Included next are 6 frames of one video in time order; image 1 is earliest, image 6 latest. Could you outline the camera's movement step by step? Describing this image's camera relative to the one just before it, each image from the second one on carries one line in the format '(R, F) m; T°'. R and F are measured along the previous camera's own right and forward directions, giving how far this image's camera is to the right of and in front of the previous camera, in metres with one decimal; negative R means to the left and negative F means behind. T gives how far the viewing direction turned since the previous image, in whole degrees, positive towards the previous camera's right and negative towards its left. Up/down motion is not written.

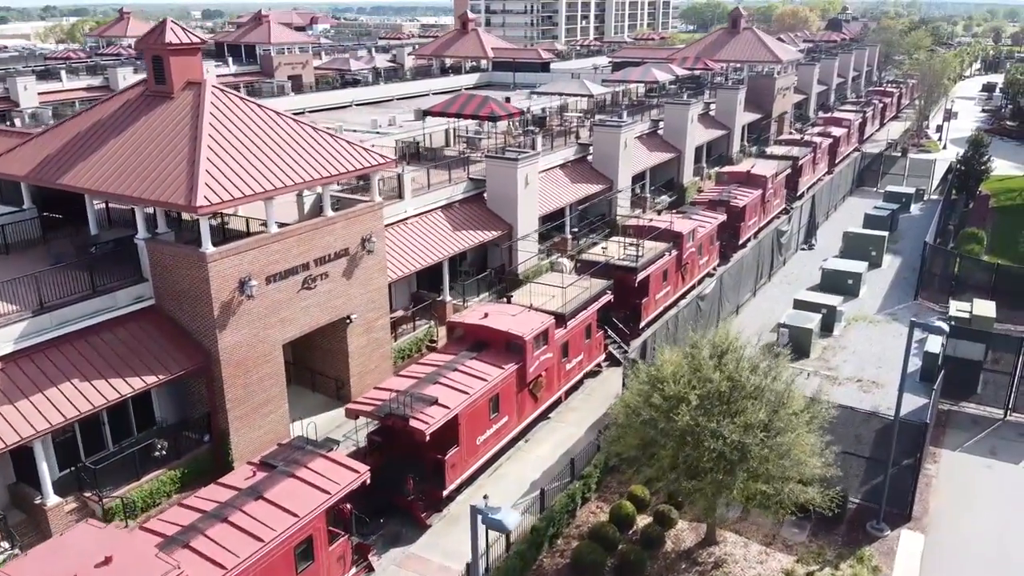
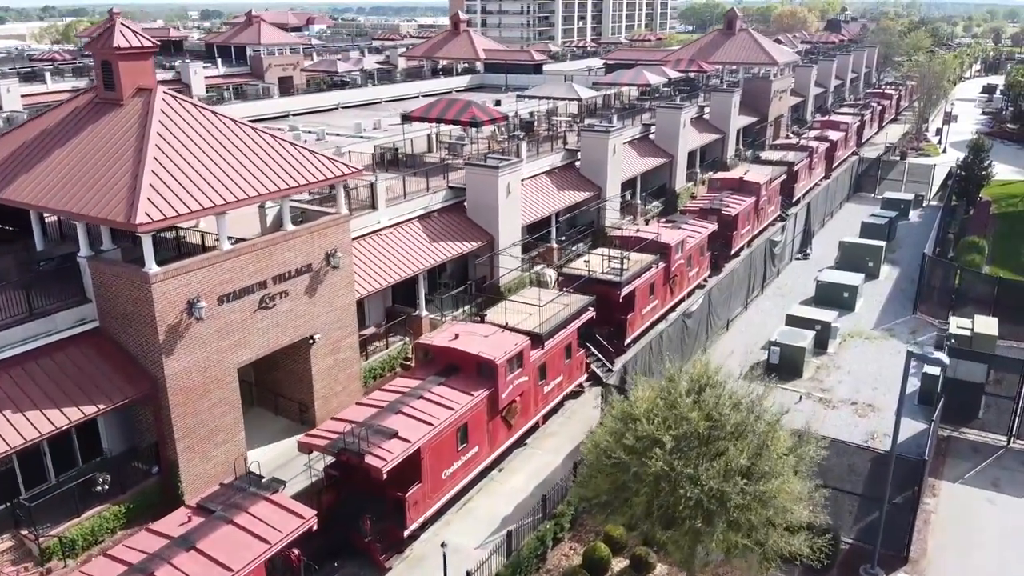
(+0.9, +1.3) m; 0°
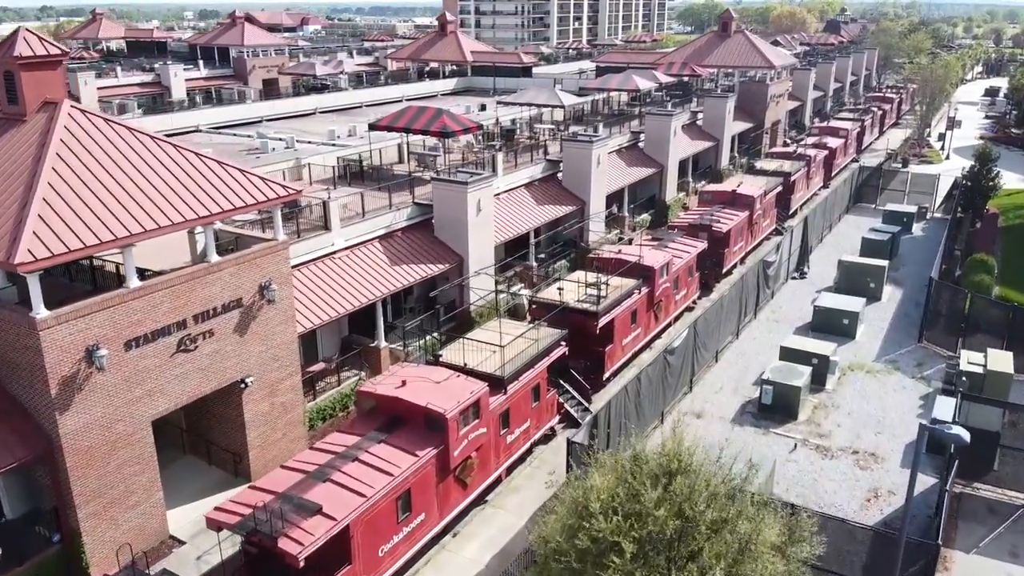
(+1.3, +2.4) m; 0°
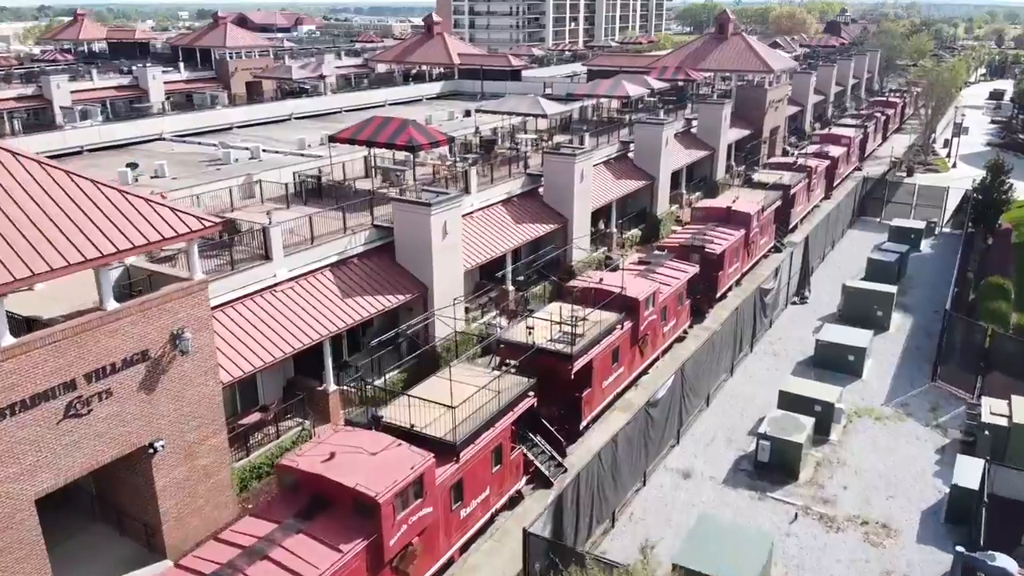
(+1.2, +2.7) m; 0°
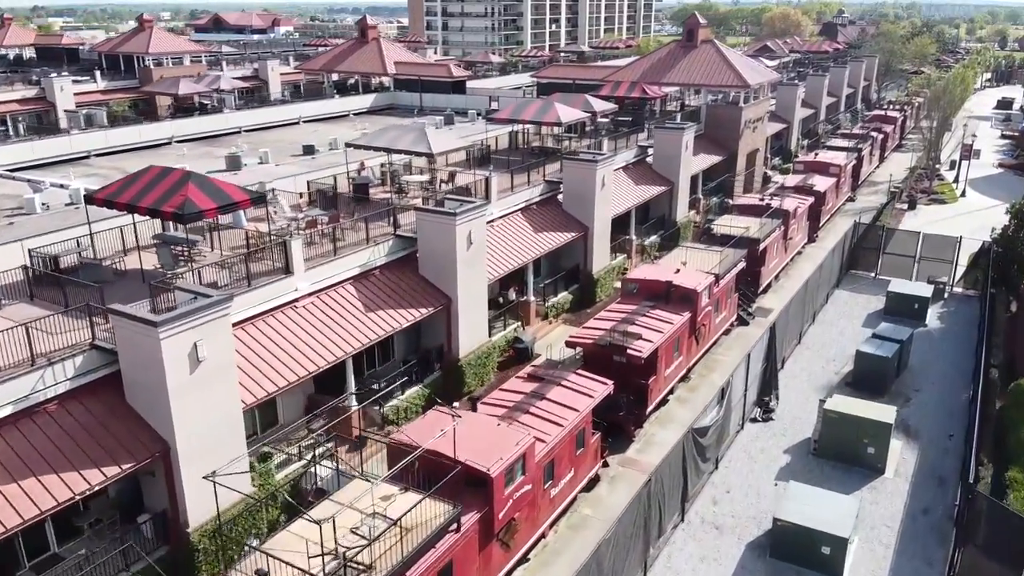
(+5.4, +8.4) m; 0°
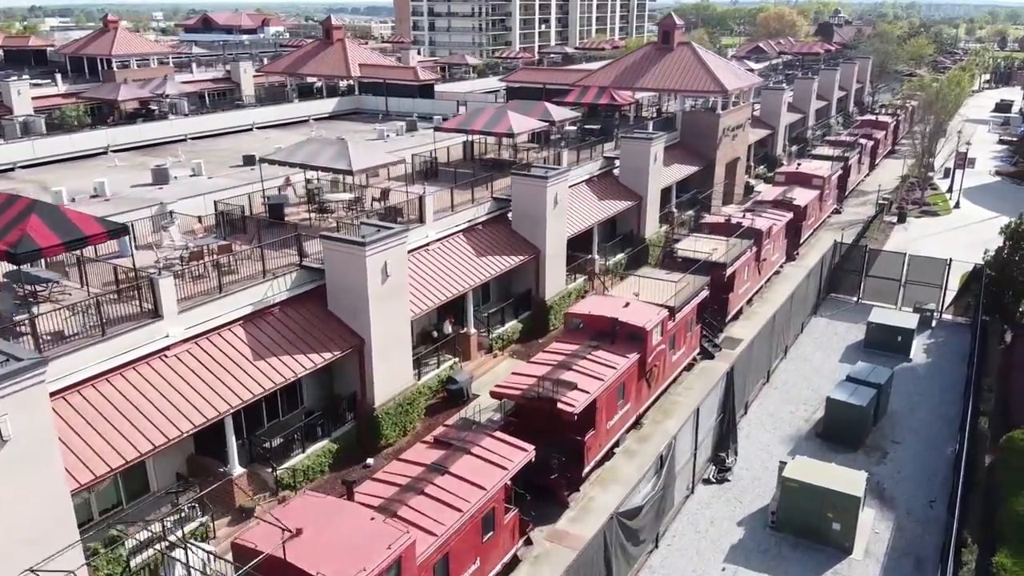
(+2.7, +2.9) m; 0°
